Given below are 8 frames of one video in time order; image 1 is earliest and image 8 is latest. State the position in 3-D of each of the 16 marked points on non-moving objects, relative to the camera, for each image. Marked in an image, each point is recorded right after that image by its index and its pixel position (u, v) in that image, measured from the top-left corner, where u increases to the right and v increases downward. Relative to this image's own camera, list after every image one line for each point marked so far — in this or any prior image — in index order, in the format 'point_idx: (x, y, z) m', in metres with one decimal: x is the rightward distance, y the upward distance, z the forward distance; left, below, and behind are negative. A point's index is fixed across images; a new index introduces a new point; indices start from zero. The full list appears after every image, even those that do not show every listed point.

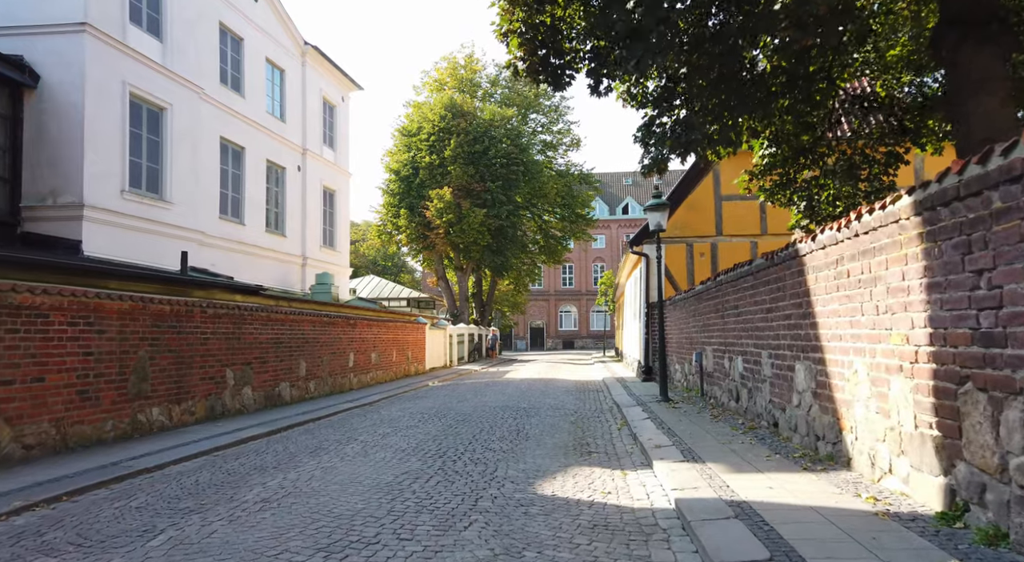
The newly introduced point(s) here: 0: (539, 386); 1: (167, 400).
0: (+0.8, -3.0, +19.9) m
1: (-5.1, -1.8, +10.3) m
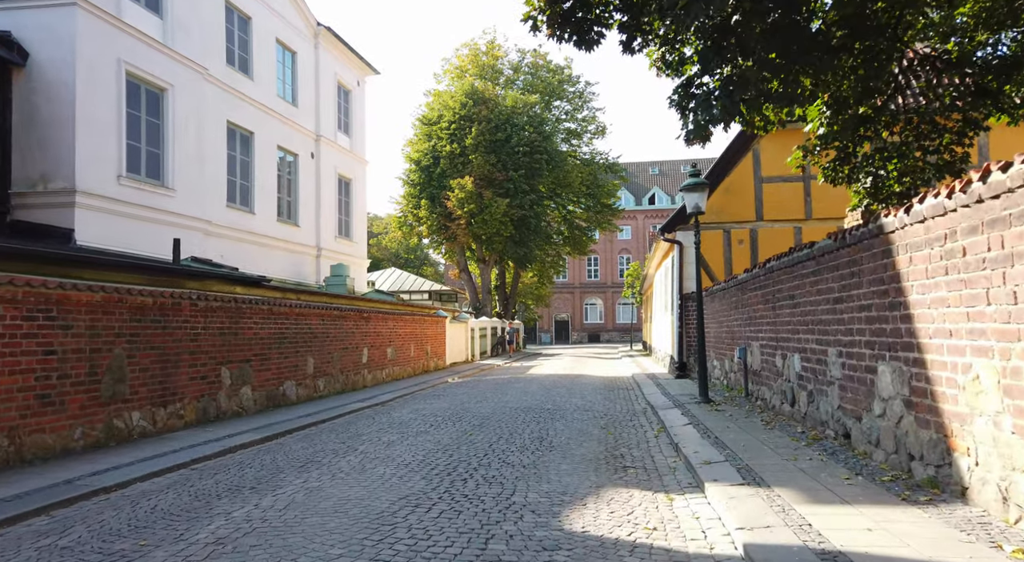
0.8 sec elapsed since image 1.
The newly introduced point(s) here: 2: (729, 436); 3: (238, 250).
0: (+1.4, -2.7, +18.7) m
1: (-4.8, -1.6, +9.3) m
2: (+2.6, -1.9, +8.4) m
3: (-7.6, +0.9, +19.4) m
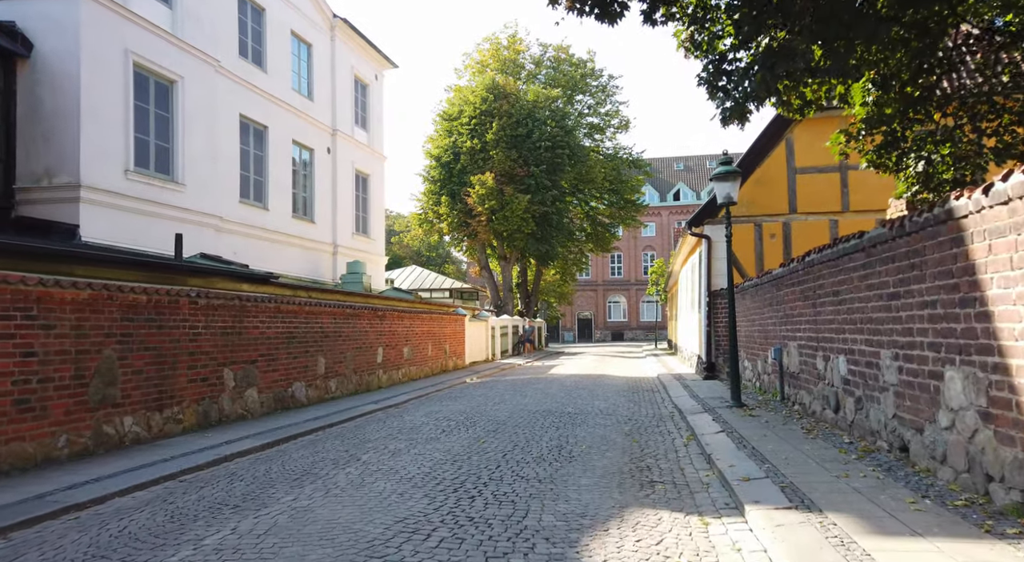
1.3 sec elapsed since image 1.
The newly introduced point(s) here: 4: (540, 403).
0: (+1.9, -2.7, +17.9) m
1: (-4.6, -1.6, +8.7) m
2: (+2.8, -1.8, +7.6) m
3: (-7.1, +0.9, +19.0) m
4: (+0.5, -2.3, +13.5) m
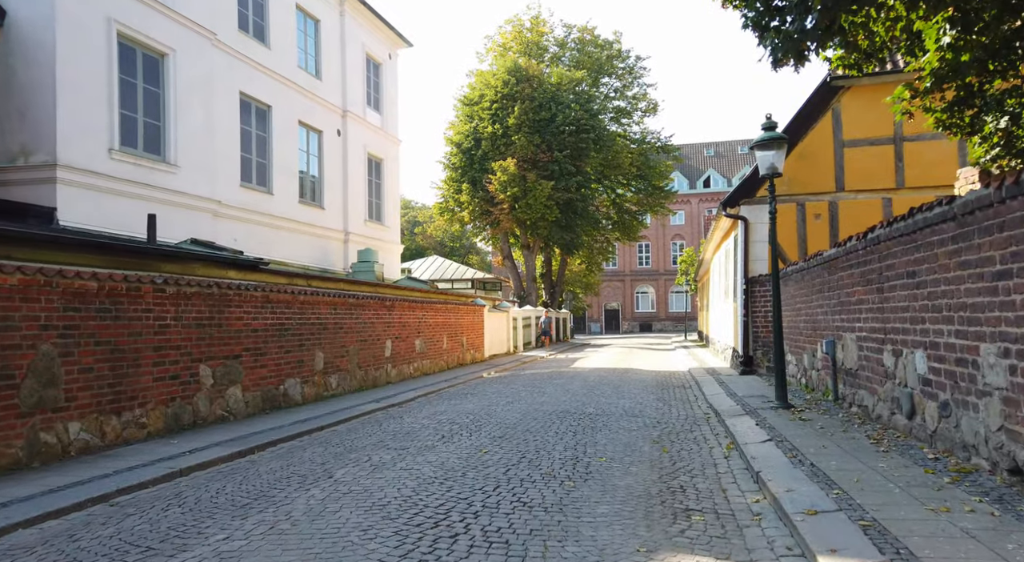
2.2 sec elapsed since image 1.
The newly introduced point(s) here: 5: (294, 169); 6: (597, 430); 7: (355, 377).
0: (+2.3, -2.3, +16.5) m
1: (-4.5, -1.4, +7.6) m
2: (+2.8, -1.6, +6.2) m
3: (-6.6, +1.2, +17.9) m
4: (+0.8, -2.1, +12.2) m
5: (-6.1, +3.2, +19.7) m
6: (+1.1, -1.9, +9.1) m
7: (-3.2, -2.0, +14.3) m
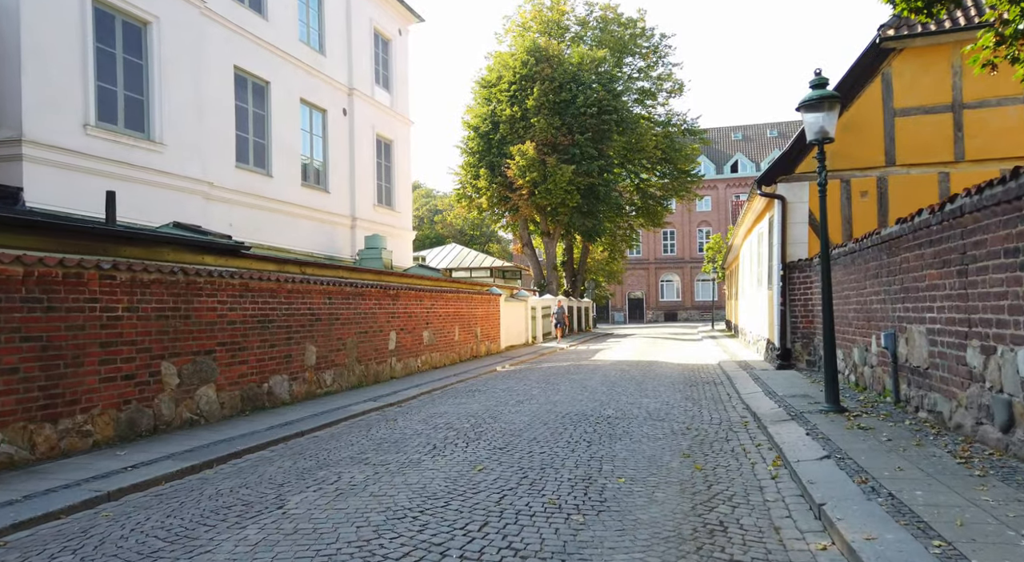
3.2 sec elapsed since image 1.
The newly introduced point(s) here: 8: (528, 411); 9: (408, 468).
0: (+2.7, -2.0, +15.2) m
1: (-4.5, -1.3, +6.4) m
2: (+2.8, -1.5, +4.8) m
3: (-6.3, +1.5, +16.8) m
4: (+1.0, -1.9, +10.9) m
5: (-5.7, +3.5, +18.6) m
6: (+1.2, -1.7, +7.8) m
7: (-3.0, -1.7, +13.1) m
8: (+0.2, -1.8, +9.9) m
9: (-0.9, -1.6, +6.2) m
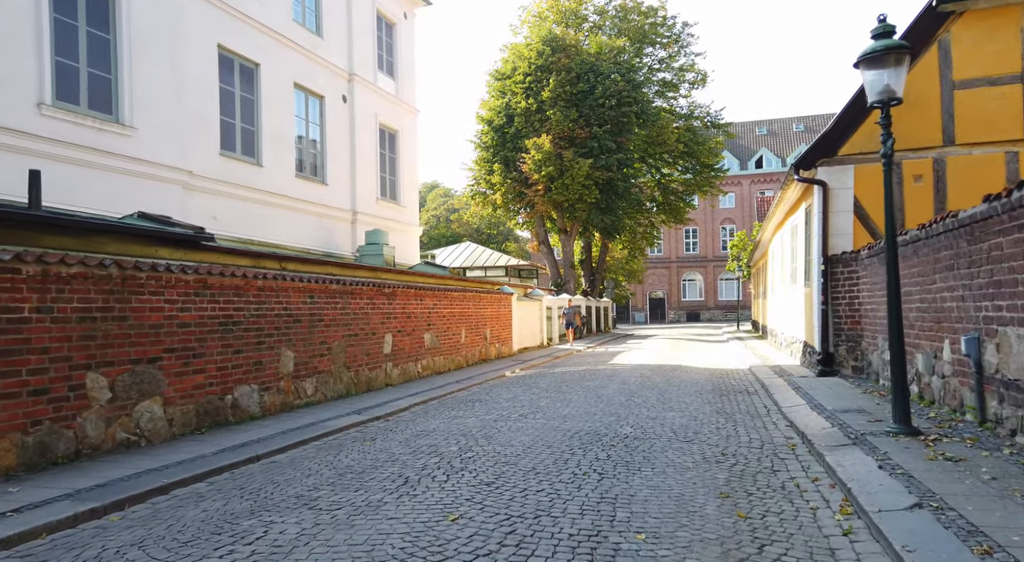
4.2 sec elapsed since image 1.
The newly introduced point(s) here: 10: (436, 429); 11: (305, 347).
0: (+2.8, -2.0, +13.6) m
1: (-4.6, -1.2, +5.1) m
2: (+2.6, -1.4, +3.3) m
3: (-6.1, +1.6, +15.5) m
4: (+1.0, -1.8, +9.4) m
5: (-5.5, +3.5, +17.3) m
6: (+1.1, -1.7, +6.2) m
7: (-2.9, -1.7, +11.7) m
8: (+0.2, -1.8, +8.4) m
9: (-1.0, -1.6, +4.8) m
10: (-0.9, -1.8, +8.6) m
11: (-3.2, -1.0, +10.7) m
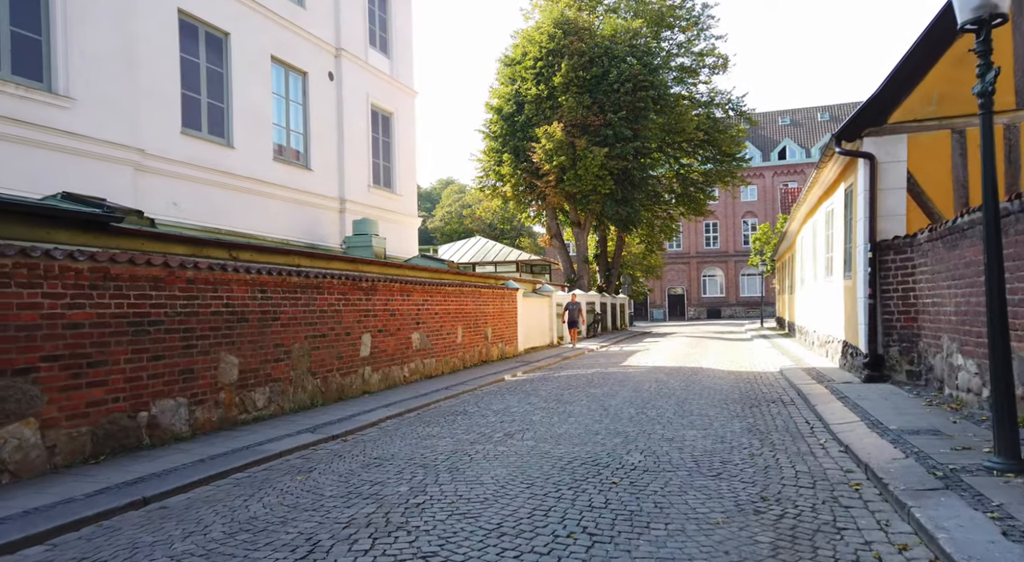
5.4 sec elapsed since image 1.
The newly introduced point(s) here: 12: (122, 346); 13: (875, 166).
0: (+2.7, -1.8, +11.8) m
1: (-4.9, -1.1, +3.4) m
2: (+2.3, -1.3, +1.4) m
3: (-6.1, +1.7, +13.8) m
4: (+0.8, -1.7, +7.6) m
5: (-5.5, +3.6, +15.6) m
6: (+0.8, -1.6, +4.4) m
7: (-3.0, -1.5, +10.0) m
8: (0.0, -1.6, +6.6) m
9: (-1.3, -1.5, +3.0) m
10: (-1.1, -1.7, +6.8) m
11: (-3.3, -0.9, +9.0) m
12: (-3.9, -0.6, +7.0) m
13: (+5.9, +1.8, +11.4) m
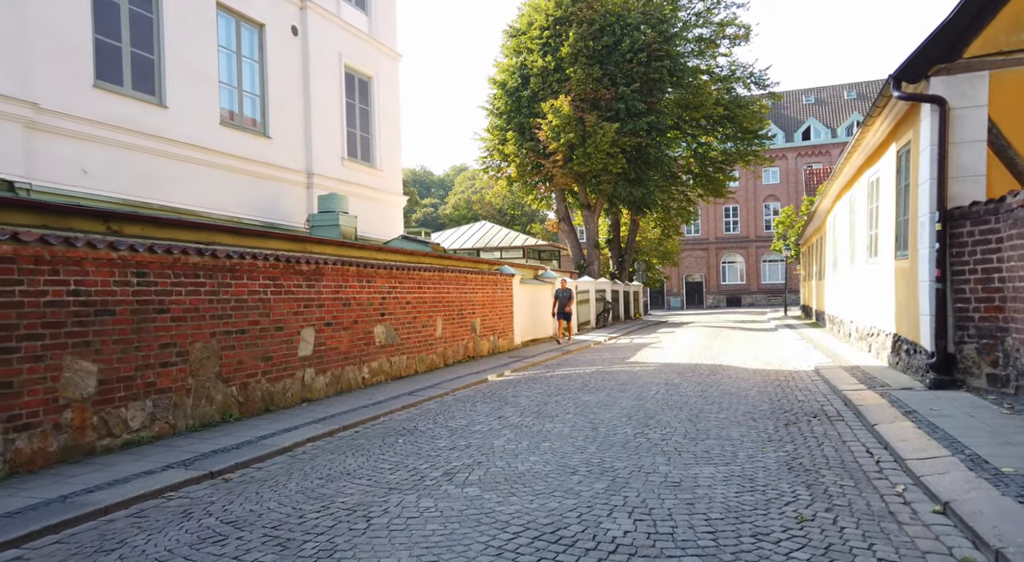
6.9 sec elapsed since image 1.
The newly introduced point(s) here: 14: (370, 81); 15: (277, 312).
0: (+2.4, -1.6, +9.4) m
1: (-5.4, -1.0, +1.3) m
2: (+1.6, -1.2, -0.9) m
3: (-6.4, +1.9, +11.6) m
4: (+0.3, -1.5, +5.2) m
5: (-5.8, +3.9, +13.4) m
6: (+0.3, -1.4, +2.1) m
7: (-3.4, -1.3, +7.8) m
8: (-0.5, -1.5, +4.4) m
9: (-1.9, -1.4, +0.8) m
10: (-1.6, -1.5, +4.6) m
11: (-3.8, -0.7, +6.8) m
12: (-4.4, -0.5, +4.8) m
13: (+5.5, +2.1, +8.9) m
14: (-3.7, +5.2, +18.4) m
15: (-3.1, -0.4, +9.2) m
